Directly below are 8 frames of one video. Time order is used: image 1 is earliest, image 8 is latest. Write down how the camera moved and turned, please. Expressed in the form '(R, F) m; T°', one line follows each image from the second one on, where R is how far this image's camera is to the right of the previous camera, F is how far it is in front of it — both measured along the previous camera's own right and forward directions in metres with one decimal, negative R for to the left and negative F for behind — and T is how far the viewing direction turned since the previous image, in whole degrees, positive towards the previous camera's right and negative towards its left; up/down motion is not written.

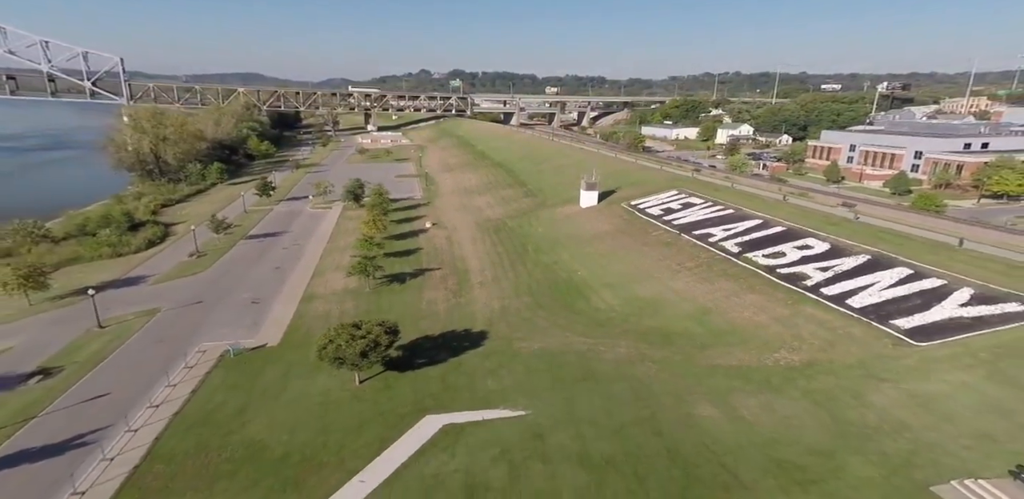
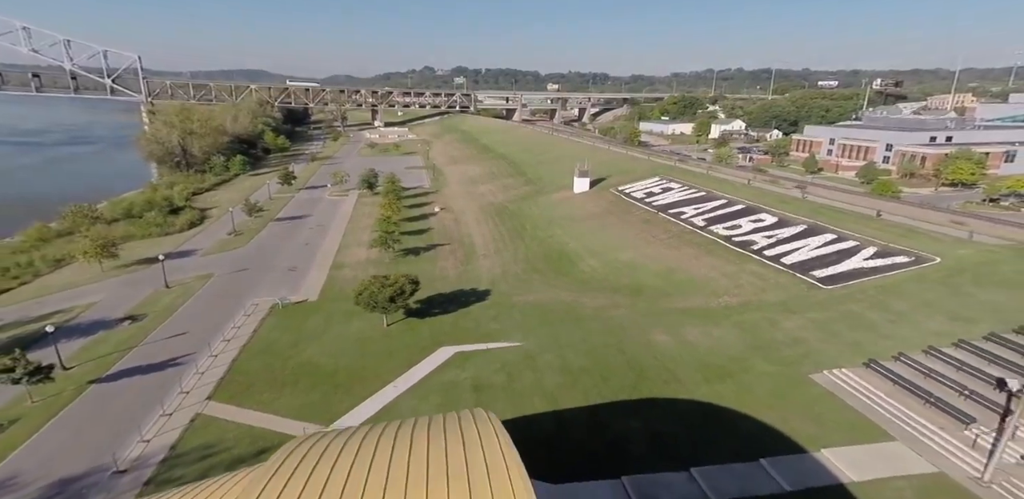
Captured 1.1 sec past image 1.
(+0.2, -5.9) m; 0°
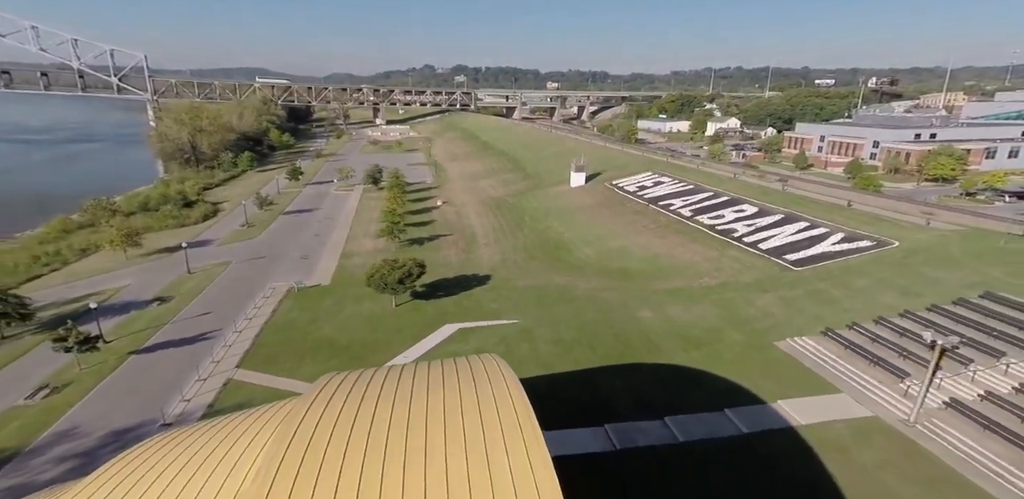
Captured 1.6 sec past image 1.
(+0.1, -2.6) m; 0°
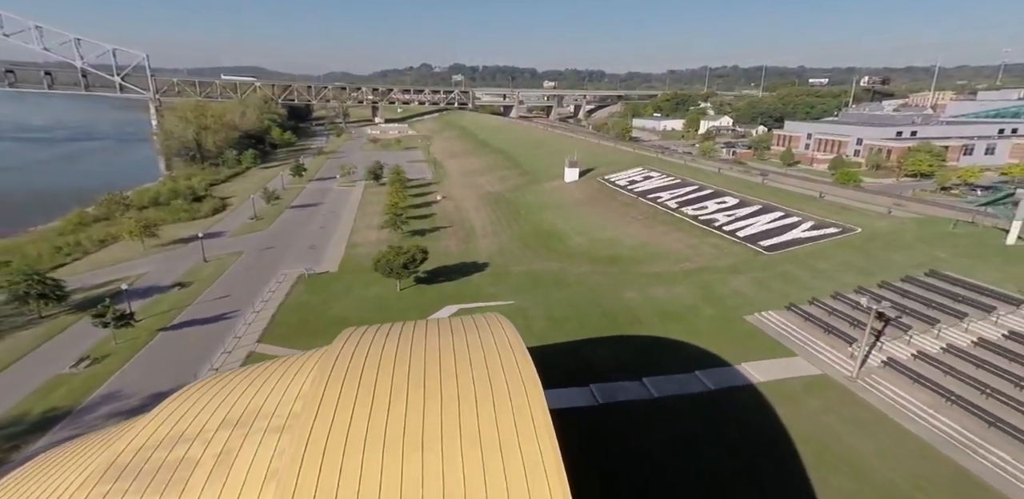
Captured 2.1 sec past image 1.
(+0.1, -2.6) m; 0°
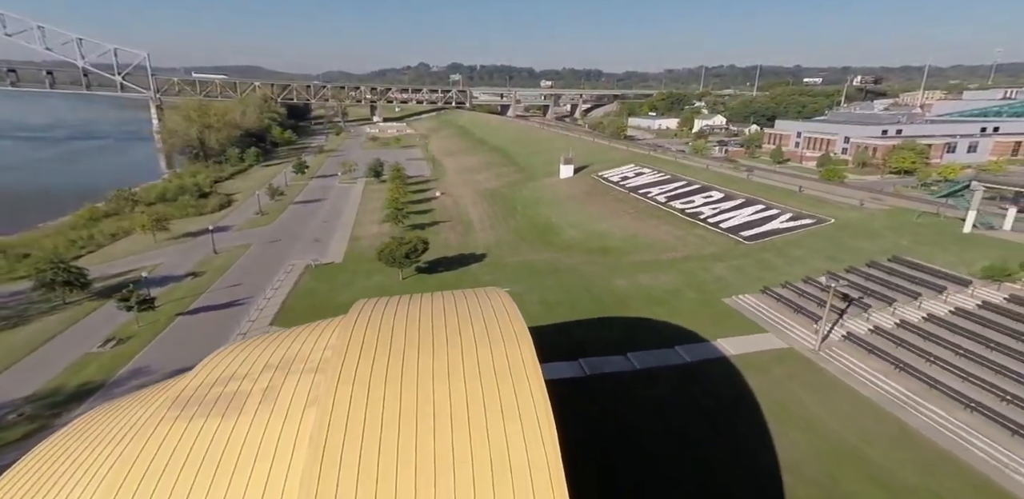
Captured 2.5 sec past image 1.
(+0.1, -2.1) m; 0°
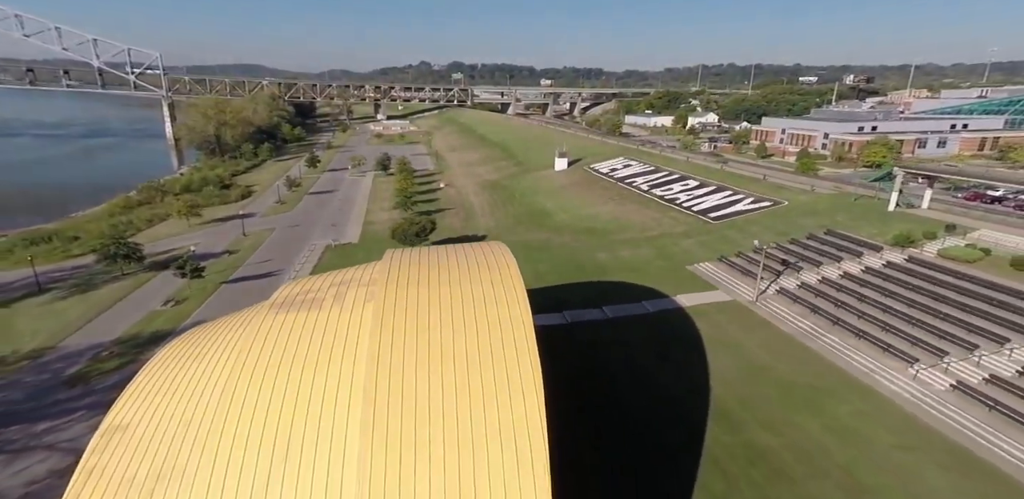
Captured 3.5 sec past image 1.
(+0.3, -5.2) m; 0°
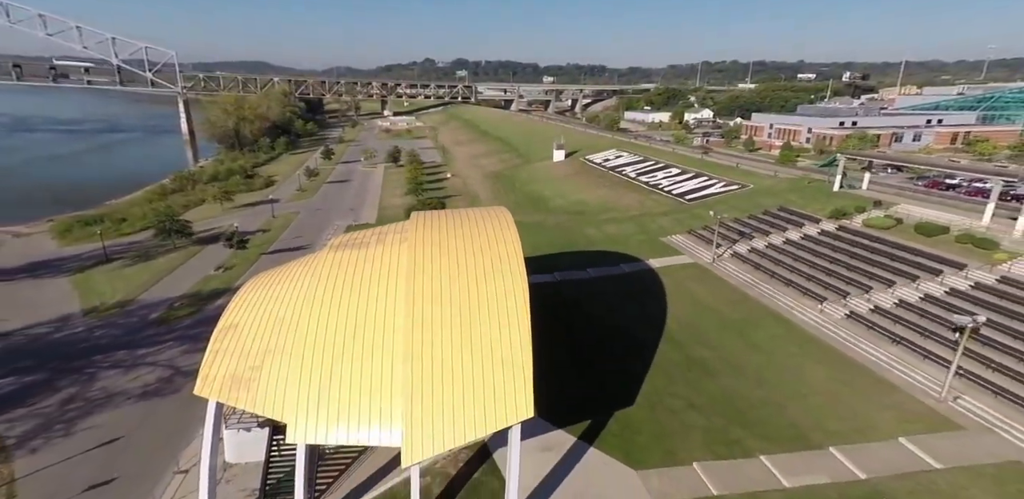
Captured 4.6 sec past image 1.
(+0.3, -5.7) m; 0°
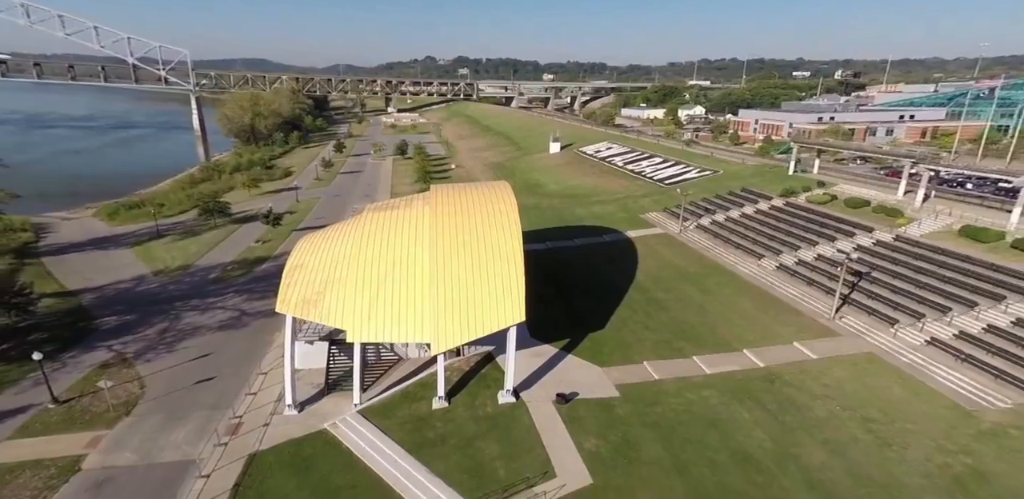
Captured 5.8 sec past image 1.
(+0.1, -6.2) m; 0°
